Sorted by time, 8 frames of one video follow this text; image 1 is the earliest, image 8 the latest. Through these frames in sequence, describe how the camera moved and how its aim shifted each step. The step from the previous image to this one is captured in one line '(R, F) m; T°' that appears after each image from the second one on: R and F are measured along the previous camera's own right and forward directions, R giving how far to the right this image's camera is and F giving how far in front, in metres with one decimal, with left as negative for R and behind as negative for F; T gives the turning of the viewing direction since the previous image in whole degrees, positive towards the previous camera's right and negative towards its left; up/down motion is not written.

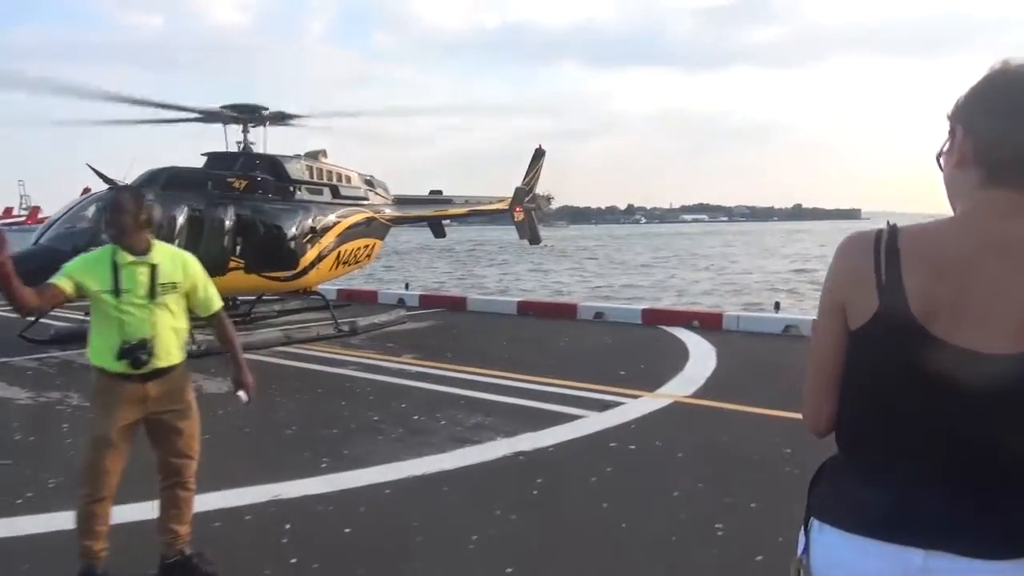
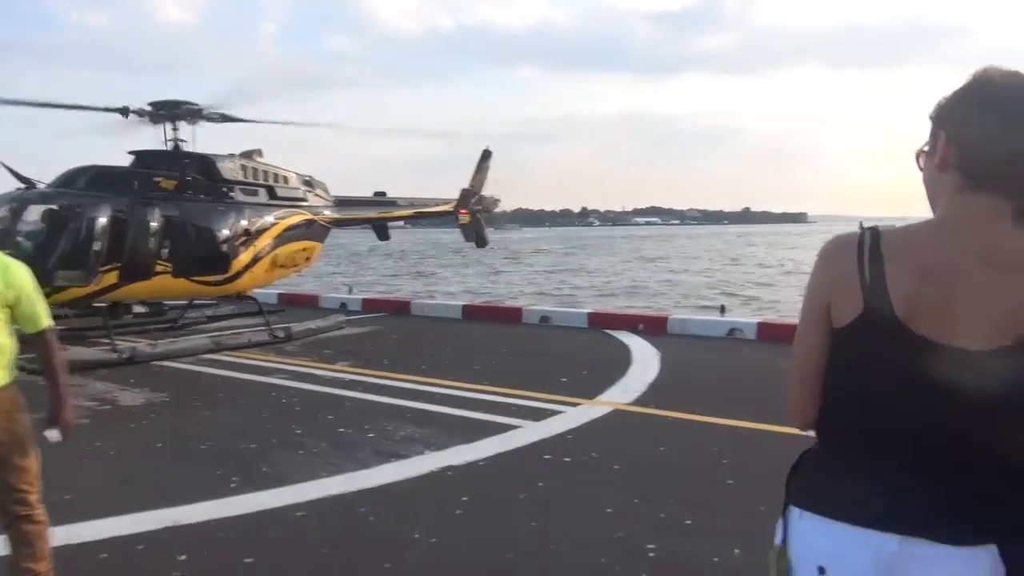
(+0.2, +0.3) m; +3°
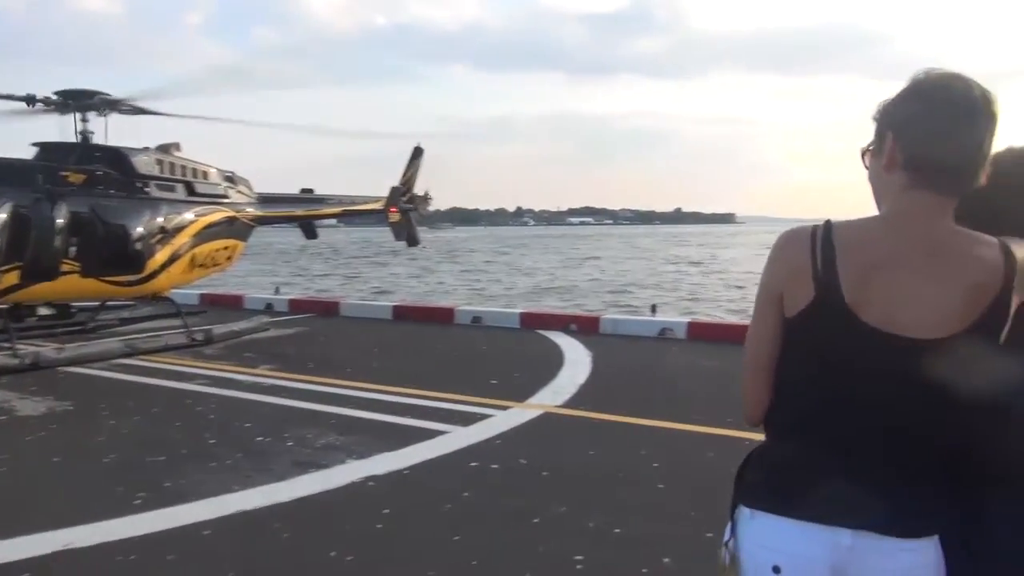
(+0.1, +0.2) m; +5°
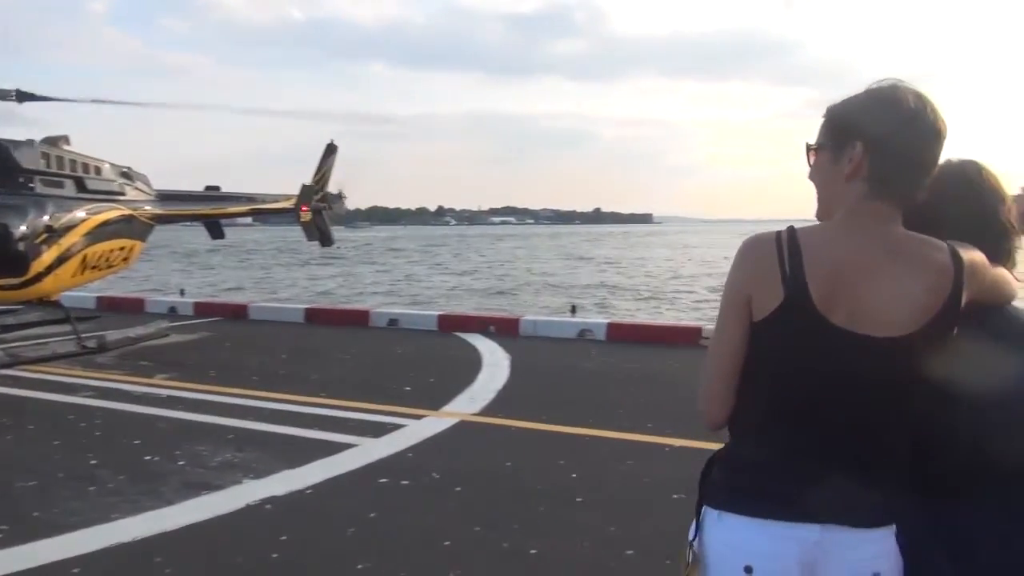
(+0.1, +0.3) m; +6°
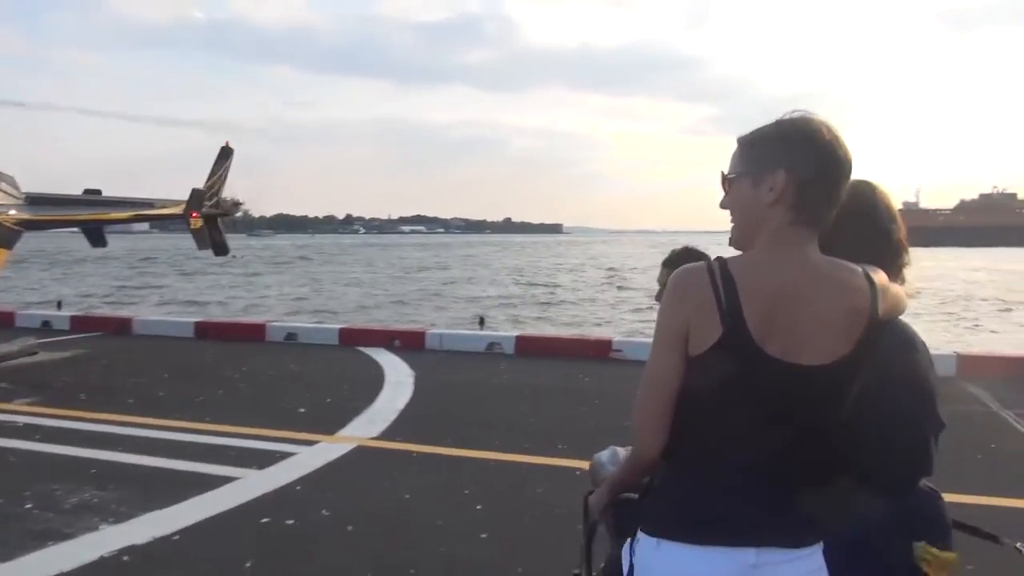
(+0.1, +0.4) m; +6°
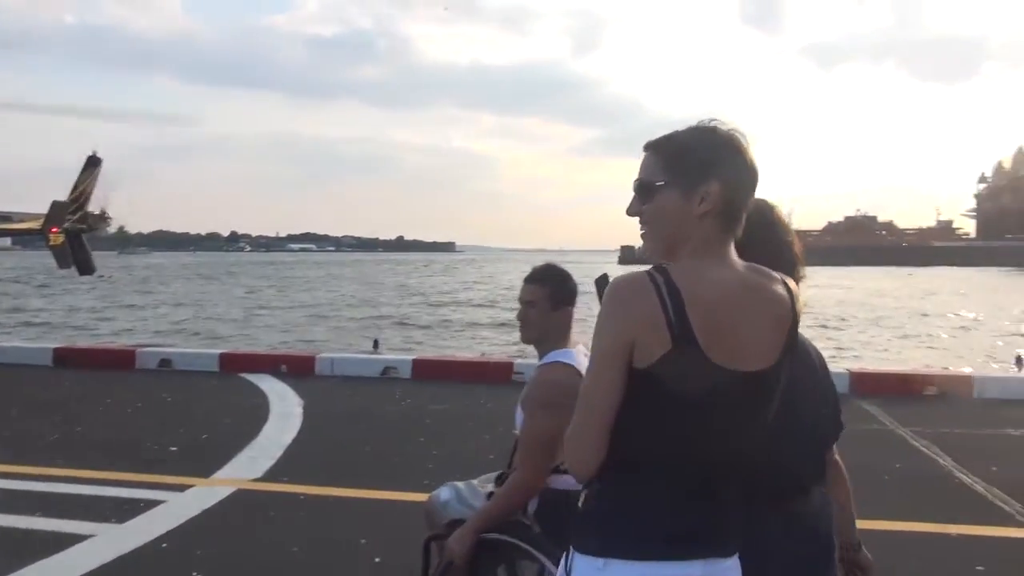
(0.0, +0.4) m; +8°
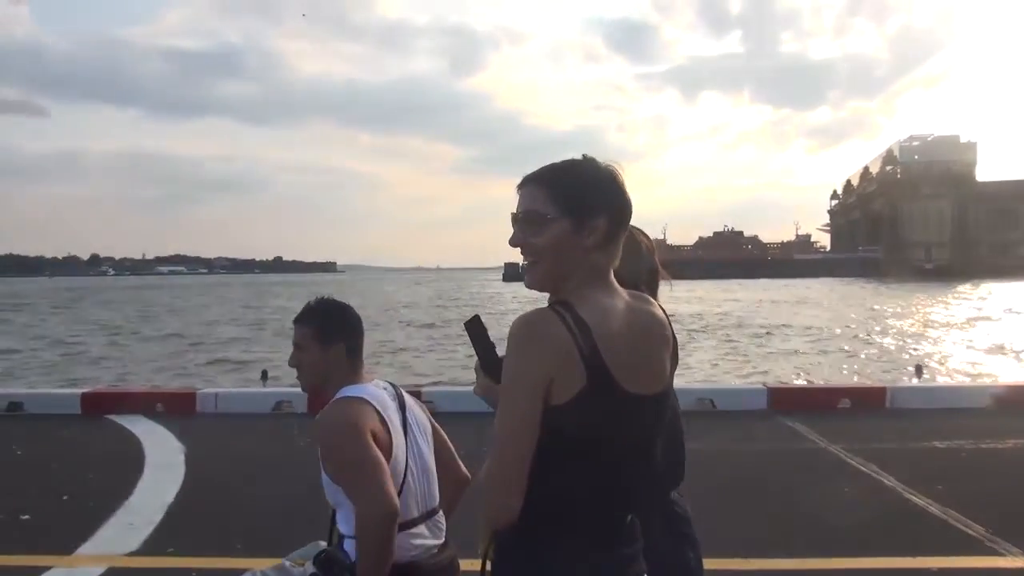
(-0.2, +0.6) m; +8°
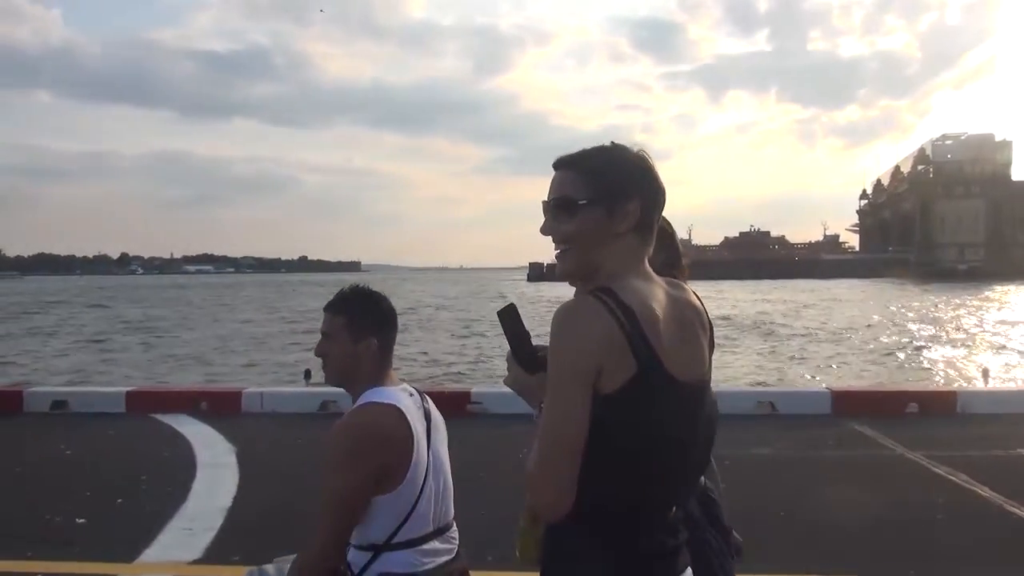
(-0.3, +0.2) m; -2°
